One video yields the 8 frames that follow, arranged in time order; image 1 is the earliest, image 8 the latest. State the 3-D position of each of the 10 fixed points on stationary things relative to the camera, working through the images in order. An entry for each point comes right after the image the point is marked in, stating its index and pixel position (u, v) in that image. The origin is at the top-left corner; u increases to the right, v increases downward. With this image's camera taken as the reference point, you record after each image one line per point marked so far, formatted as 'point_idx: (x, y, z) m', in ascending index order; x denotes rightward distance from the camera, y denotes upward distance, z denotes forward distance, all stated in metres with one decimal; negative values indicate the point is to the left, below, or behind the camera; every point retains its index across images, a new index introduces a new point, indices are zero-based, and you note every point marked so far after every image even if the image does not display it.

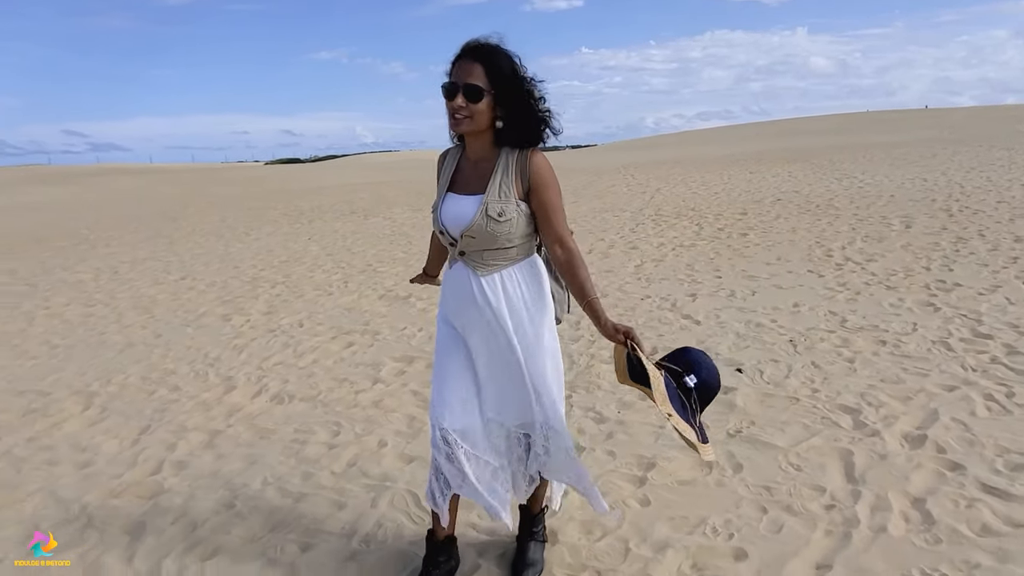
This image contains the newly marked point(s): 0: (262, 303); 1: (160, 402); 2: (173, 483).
0: (-2.6, -0.1, +7.1) m
1: (-2.3, -0.8, +4.6) m
2: (-1.8, -1.0, +3.6) m
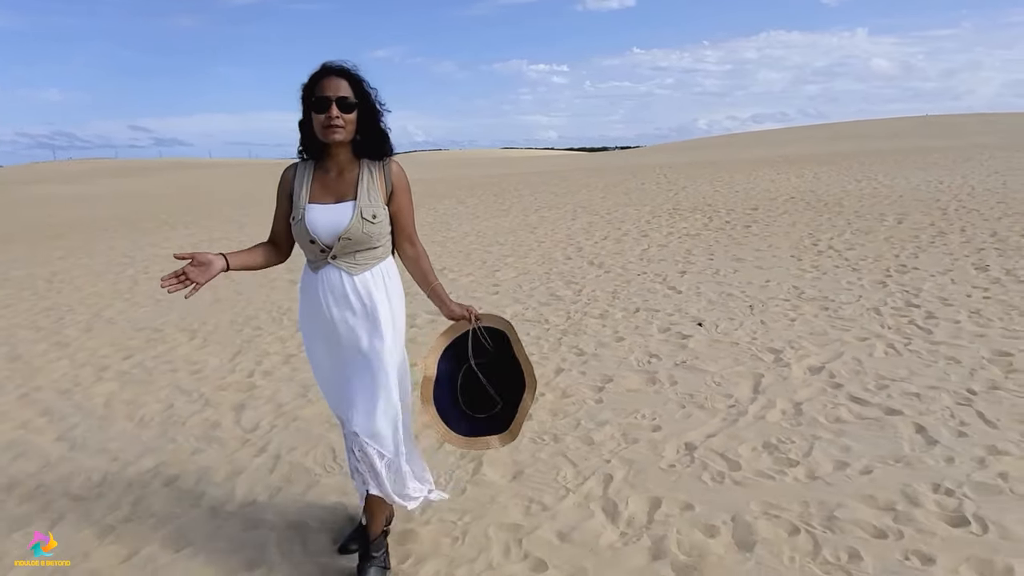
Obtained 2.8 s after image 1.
0: (-2.3, +0.3, +8.5) m
1: (-2.3, -0.4, +6.0) m
2: (-1.8, -0.7, +4.9) m
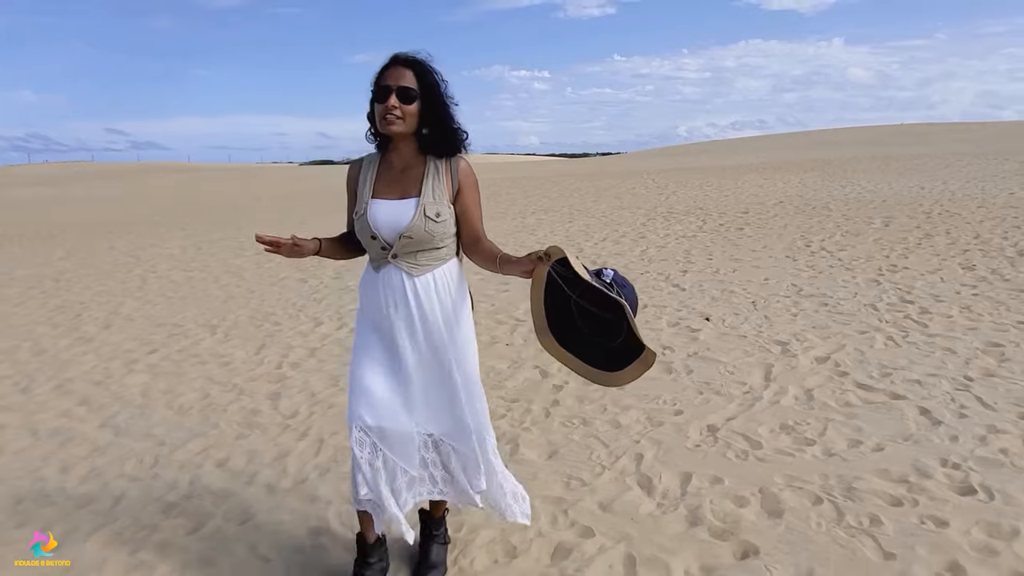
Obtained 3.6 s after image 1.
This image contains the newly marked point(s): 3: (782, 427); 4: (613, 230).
0: (-2.3, +0.3, +8.6) m
1: (-2.2, -0.4, +6.1) m
2: (-1.6, -0.6, +5.1) m
3: (+1.5, -0.8, +3.9) m
4: (+1.6, +0.9, +10.9) m
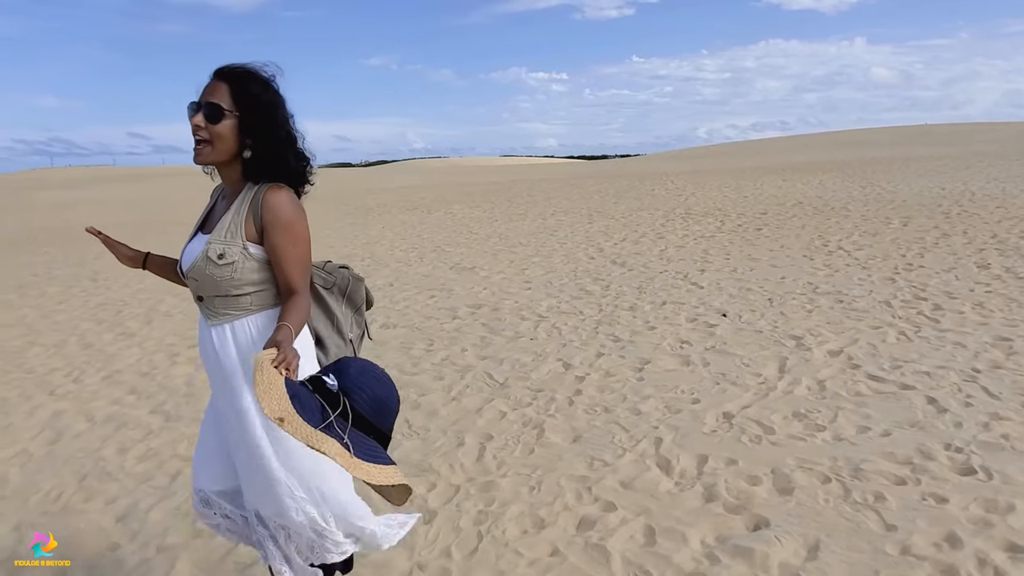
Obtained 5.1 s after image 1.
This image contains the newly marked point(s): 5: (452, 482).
0: (-2.0, +0.3, +9.0) m
1: (-2.0, -0.4, +6.4) m
2: (-1.4, -0.6, +5.4) m
3: (+1.7, -0.8, +4.1) m
4: (+1.9, +0.9, +11.1) m
5: (-0.3, -1.0, +3.7) m
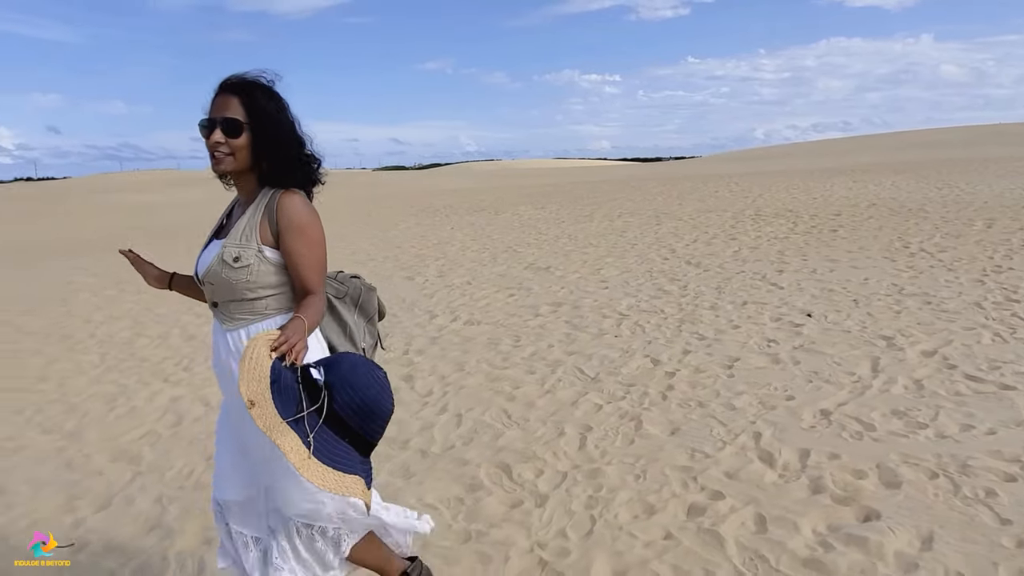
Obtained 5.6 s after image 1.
0: (-1.0, +0.3, +9.2) m
1: (-1.2, -0.3, +6.7) m
2: (-0.7, -0.6, +5.6) m
3: (+2.3, -0.7, +4.1) m
4: (+3.0, +0.9, +11.1) m
5: (+0.3, -1.0, +3.8) m
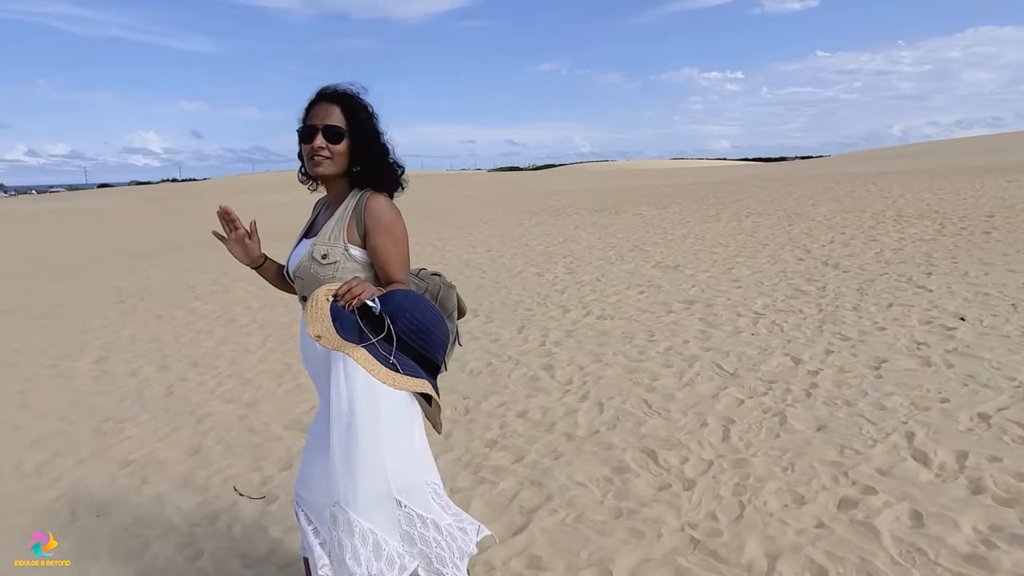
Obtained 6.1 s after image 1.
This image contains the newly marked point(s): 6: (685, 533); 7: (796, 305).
0: (+0.7, +0.4, +9.5) m
1: (+0.1, -0.3, +7.0) m
2: (+0.4, -0.5, +5.9) m
3: (+3.1, -0.8, +3.9) m
4: (+5.0, +0.9, +10.7) m
5: (+1.1, -1.0, +3.9) m
6: (+0.8, -1.2, +3.3) m
7: (+2.7, -0.2, +6.6) m
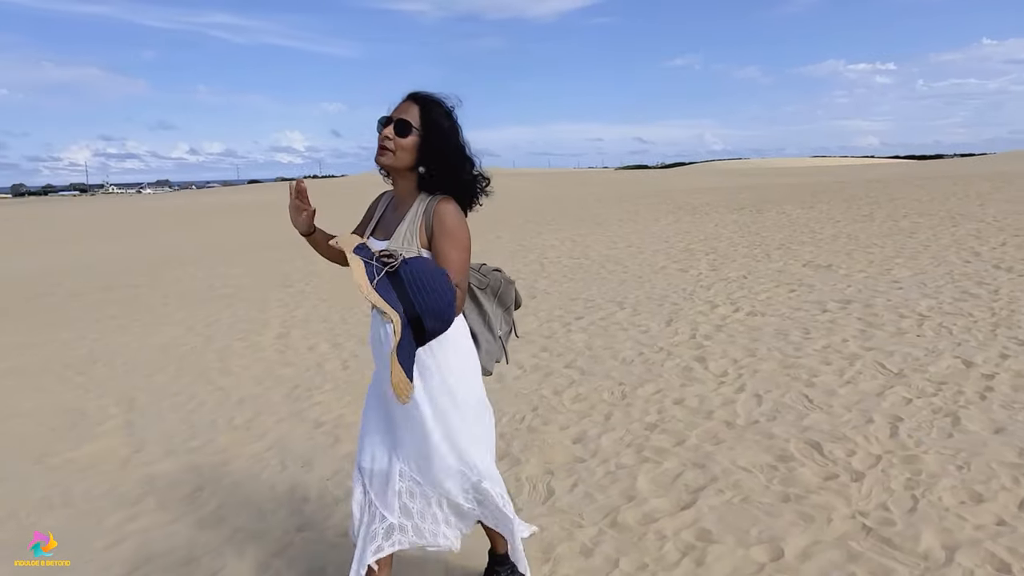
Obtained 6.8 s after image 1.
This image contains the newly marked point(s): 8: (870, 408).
0: (+2.6, +0.4, +9.5) m
1: (+1.6, -0.2, +7.1) m
2: (+1.7, -0.5, +6.0) m
3: (+4.1, -0.8, +3.6) m
4: (+7.1, +0.8, +10.0) m
5: (+2.0, -0.9, +4.0) m
6: (+1.7, -1.1, +3.4) m
7: (+4.1, -0.2, +6.3) m
8: (+2.3, -0.8, +4.5) m
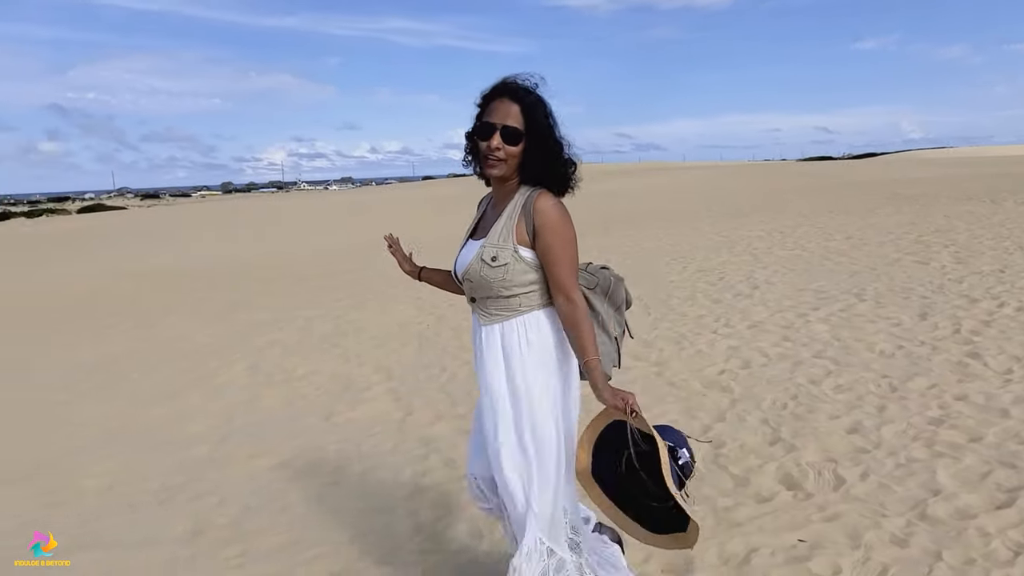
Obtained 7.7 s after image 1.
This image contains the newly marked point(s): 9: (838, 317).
0: (+5.4, +0.5, +8.7) m
1: (+3.9, -0.1, +6.7) m
2: (+3.7, -0.4, +5.5) m
3: (+5.5, -0.8, +2.7) m
4: (+9.9, +0.7, +8.3) m
5: (+3.6, -0.9, +3.5) m
6: (+3.1, -1.1, +3.0) m
7: (+6.2, -0.2, +5.4) m
8: (+4.0, -0.7, +3.9) m
9: (+3.0, -0.3, +6.4) m
